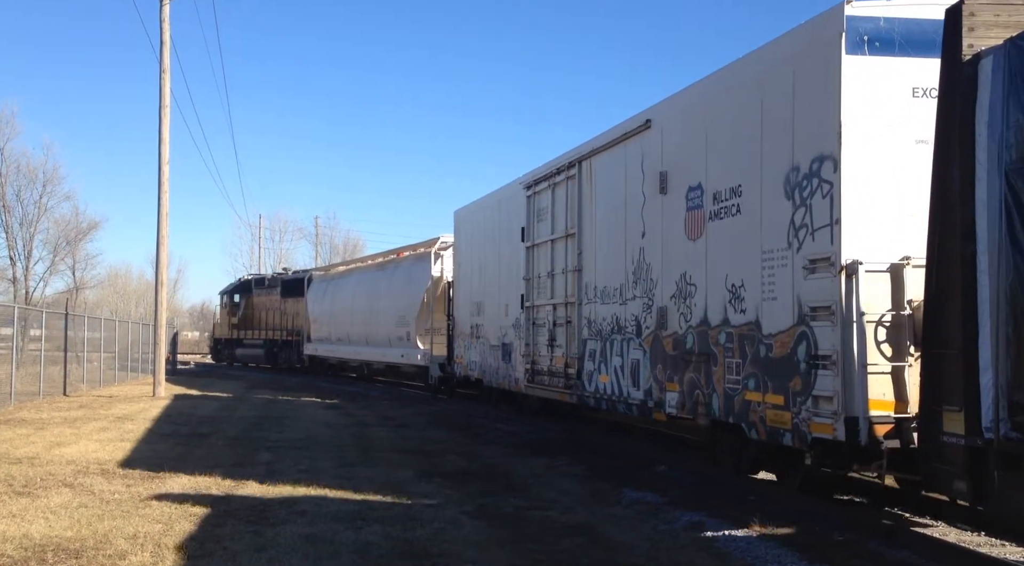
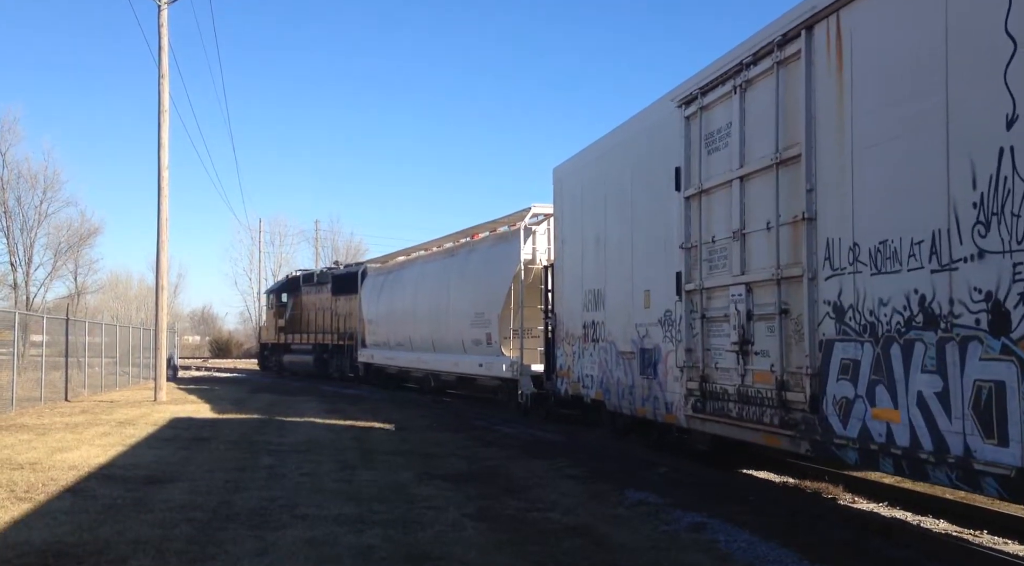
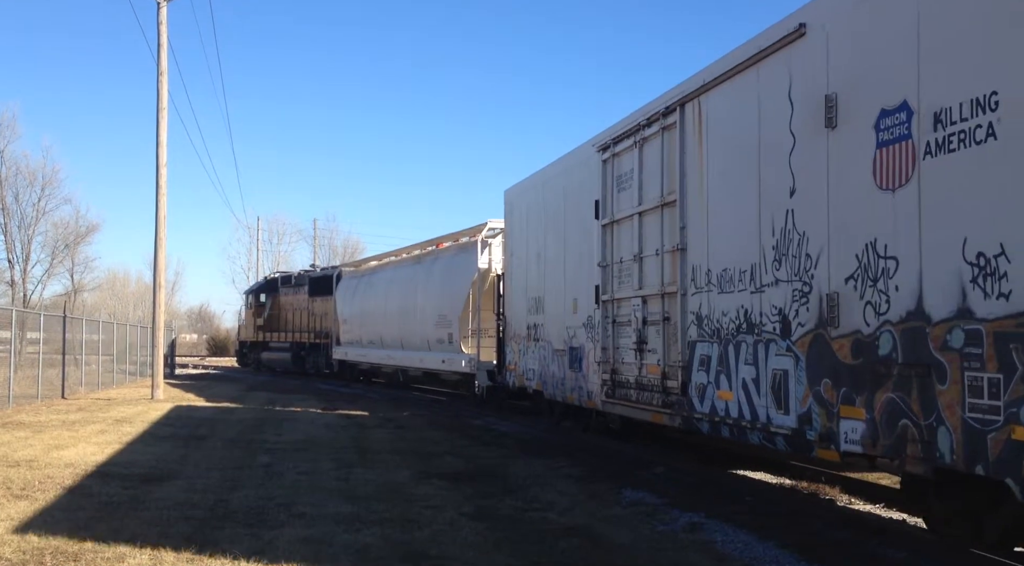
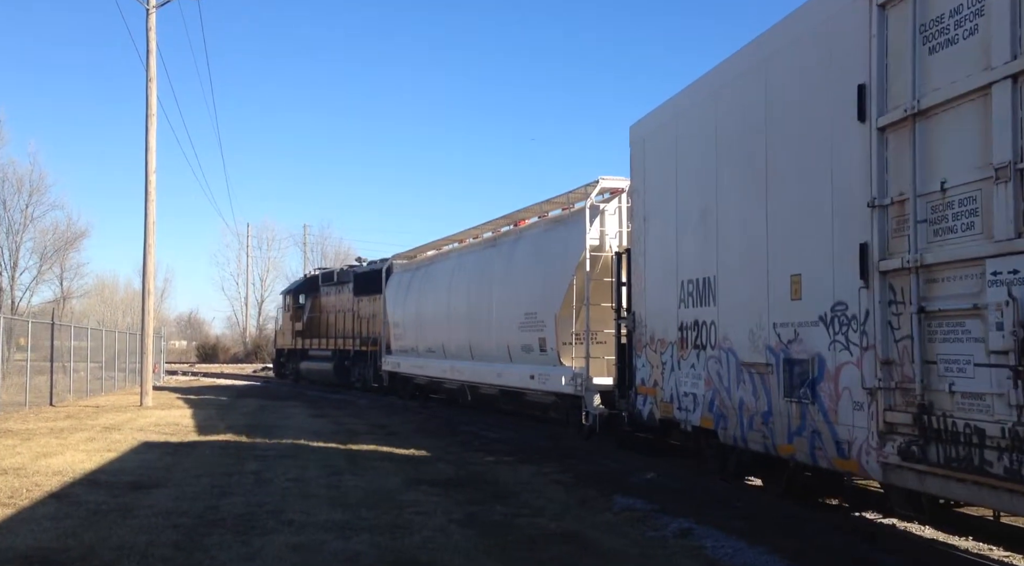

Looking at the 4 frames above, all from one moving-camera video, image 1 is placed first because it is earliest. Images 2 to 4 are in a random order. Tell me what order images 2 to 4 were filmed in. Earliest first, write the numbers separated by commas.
3, 2, 4
